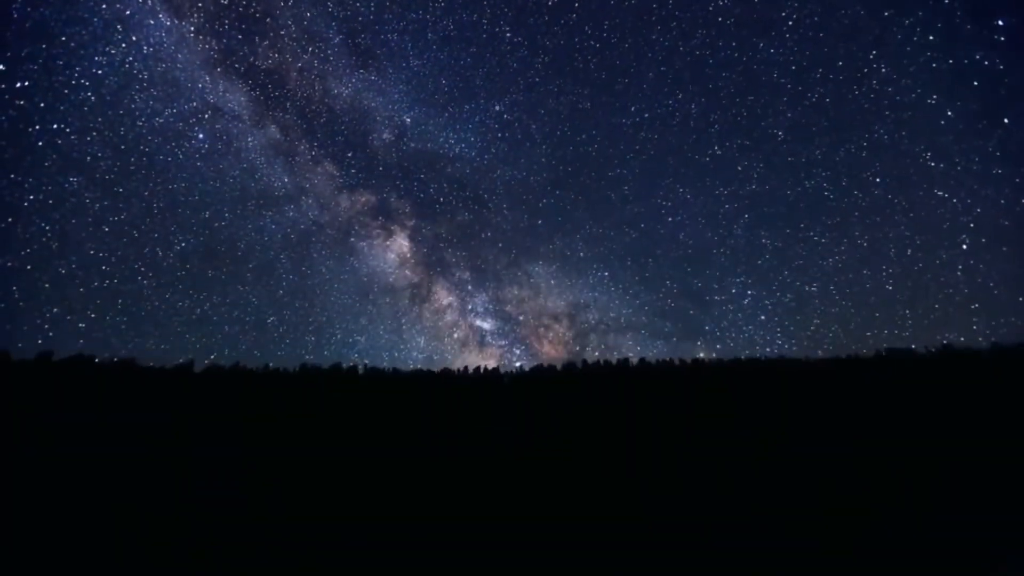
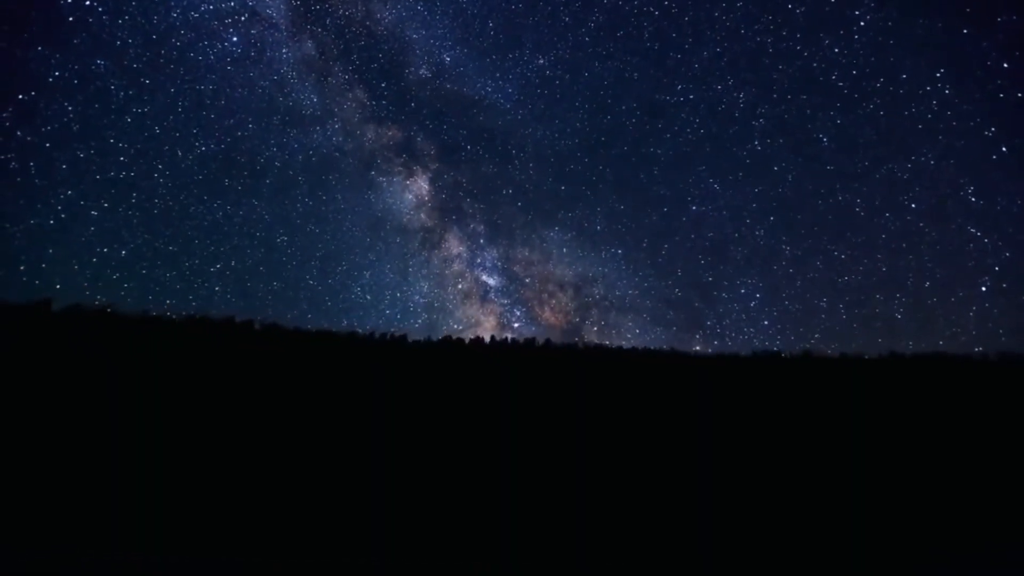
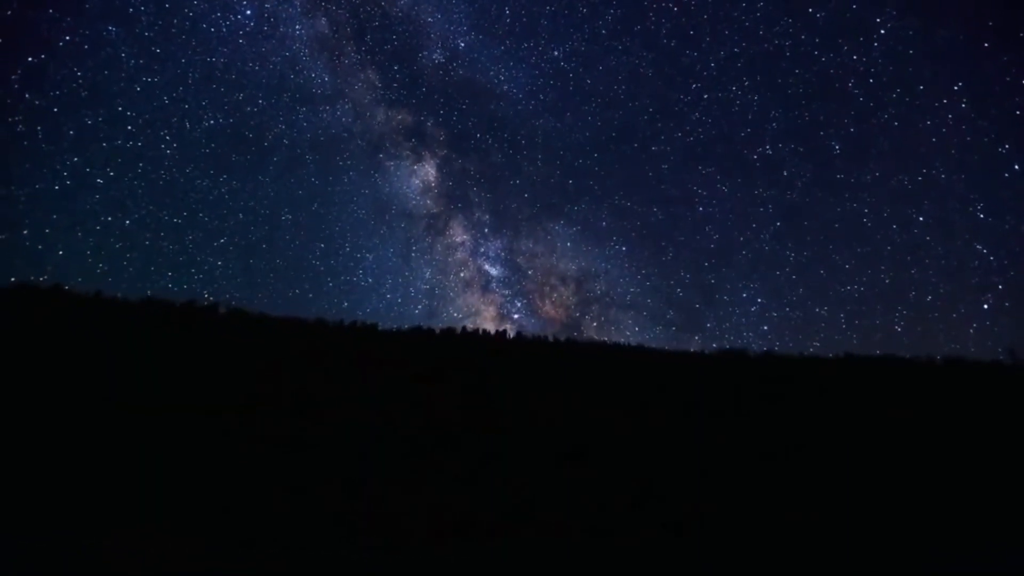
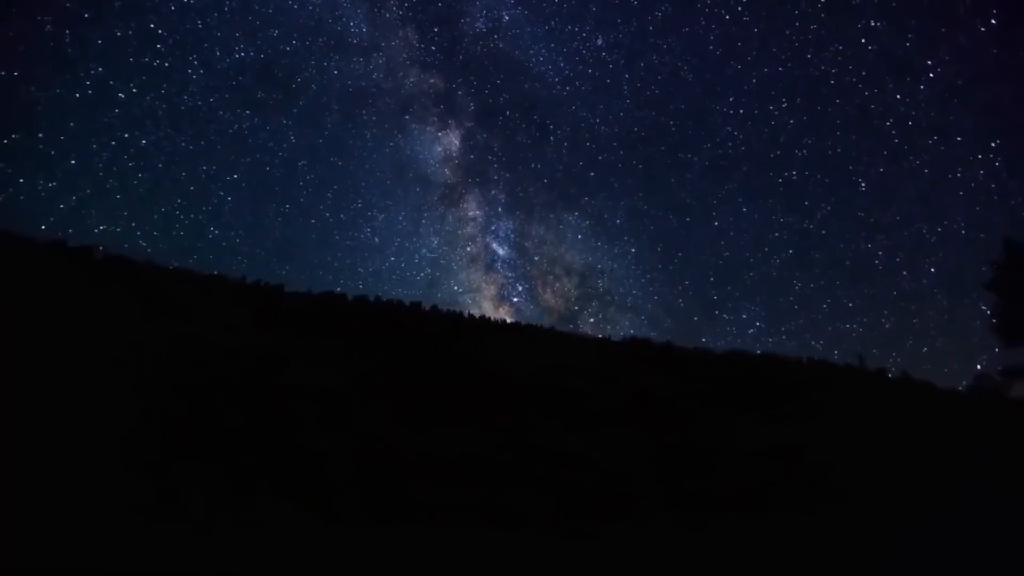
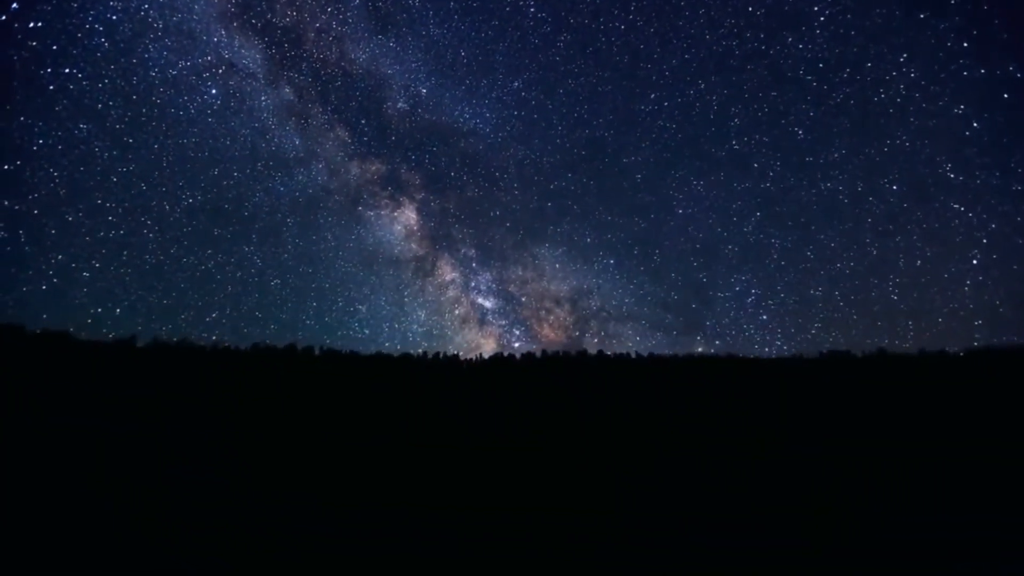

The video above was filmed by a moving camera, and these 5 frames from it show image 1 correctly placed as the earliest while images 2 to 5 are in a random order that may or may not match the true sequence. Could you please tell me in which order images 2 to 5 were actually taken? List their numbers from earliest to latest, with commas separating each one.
5, 2, 3, 4
